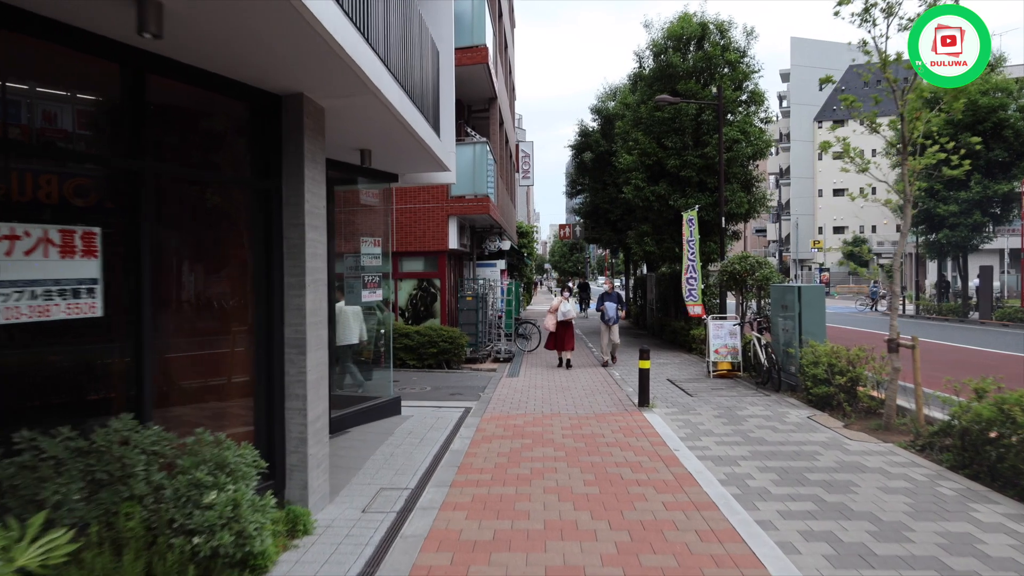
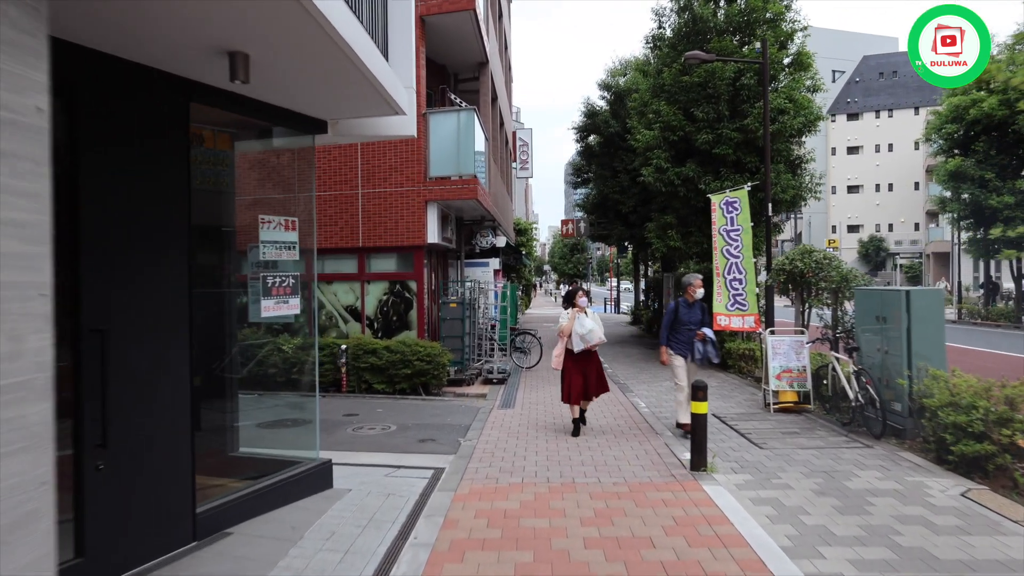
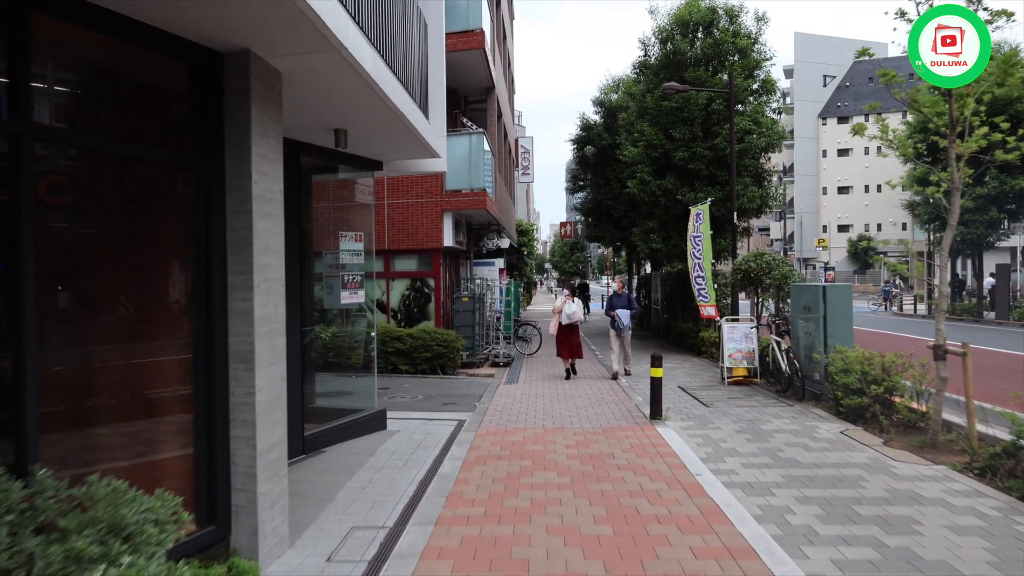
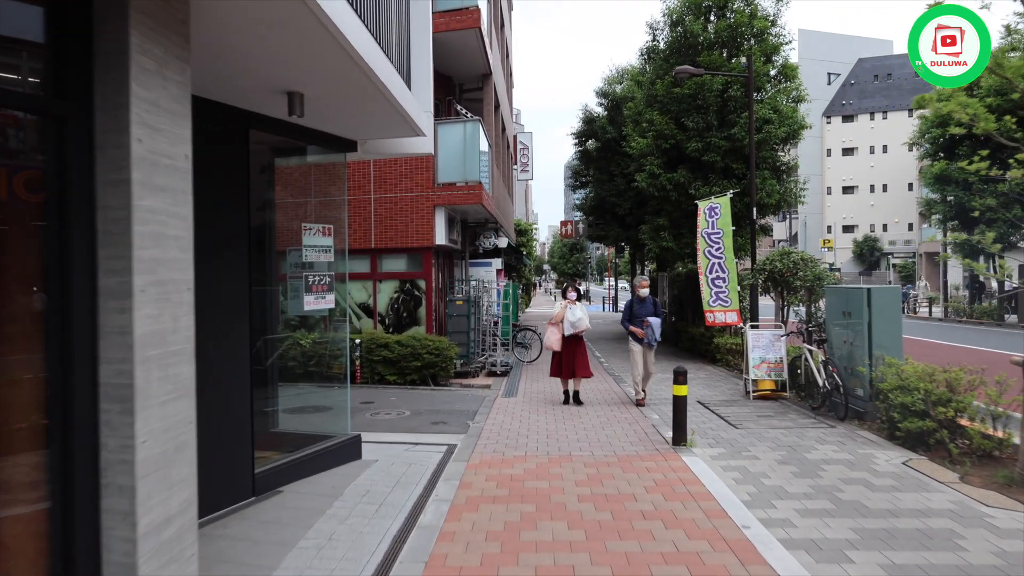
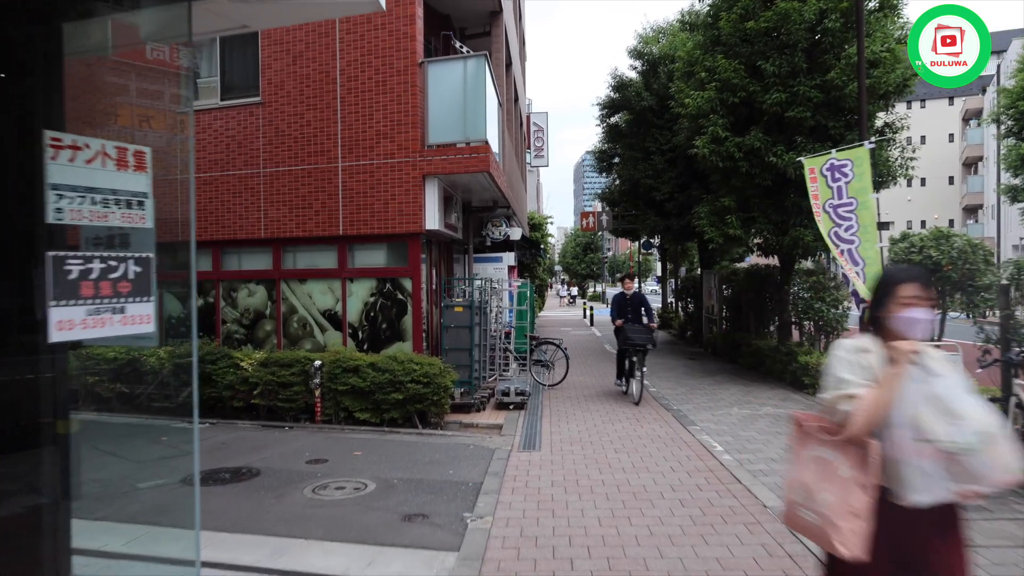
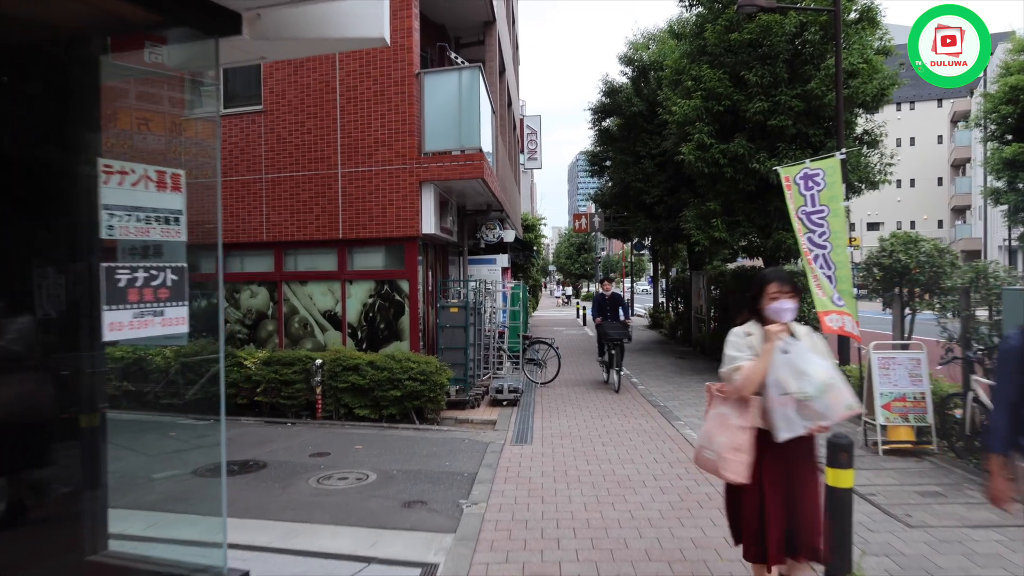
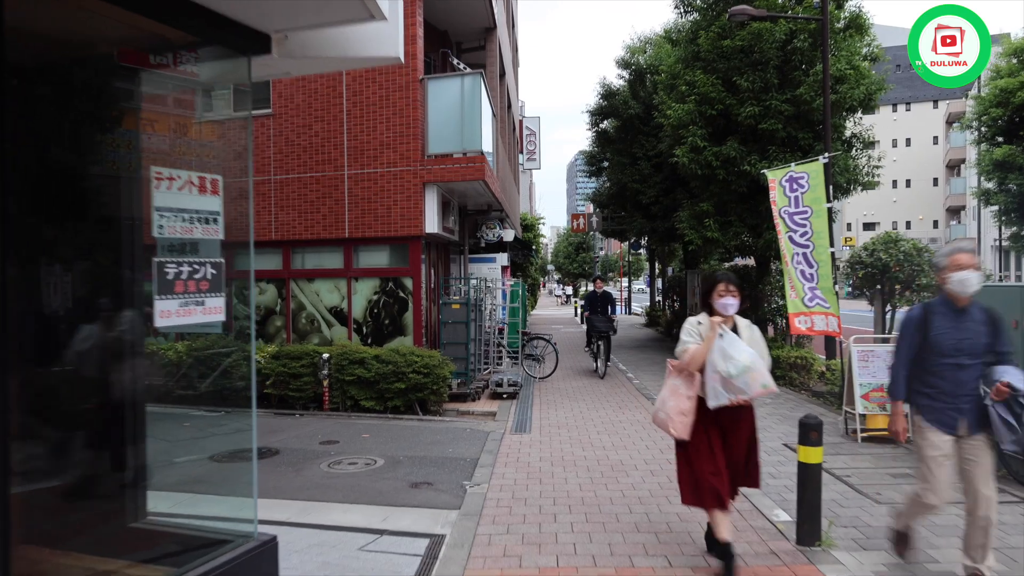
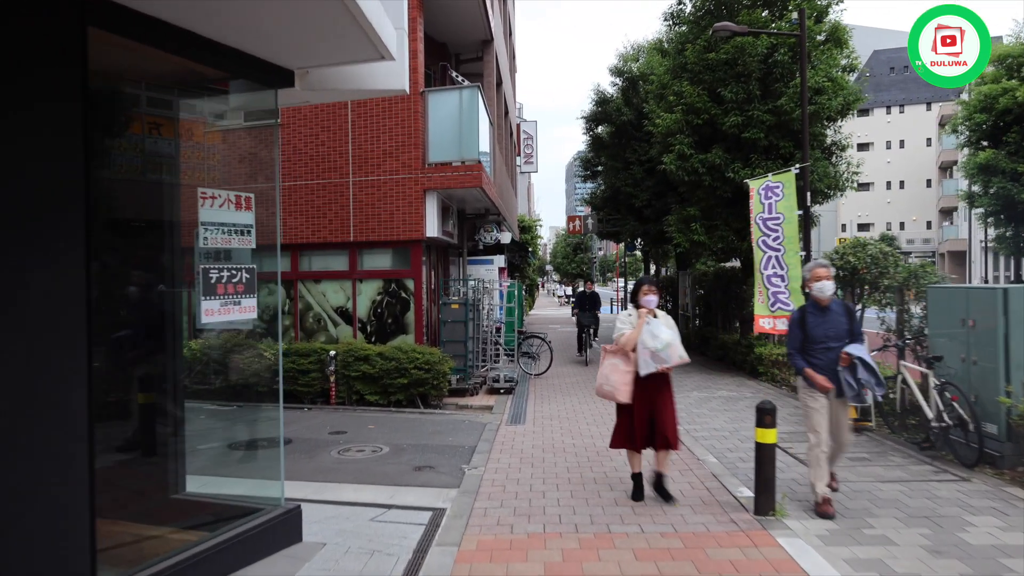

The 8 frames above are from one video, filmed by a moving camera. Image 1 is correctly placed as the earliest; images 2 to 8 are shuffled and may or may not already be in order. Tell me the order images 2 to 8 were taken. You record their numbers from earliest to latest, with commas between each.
3, 4, 2, 8, 7, 6, 5
